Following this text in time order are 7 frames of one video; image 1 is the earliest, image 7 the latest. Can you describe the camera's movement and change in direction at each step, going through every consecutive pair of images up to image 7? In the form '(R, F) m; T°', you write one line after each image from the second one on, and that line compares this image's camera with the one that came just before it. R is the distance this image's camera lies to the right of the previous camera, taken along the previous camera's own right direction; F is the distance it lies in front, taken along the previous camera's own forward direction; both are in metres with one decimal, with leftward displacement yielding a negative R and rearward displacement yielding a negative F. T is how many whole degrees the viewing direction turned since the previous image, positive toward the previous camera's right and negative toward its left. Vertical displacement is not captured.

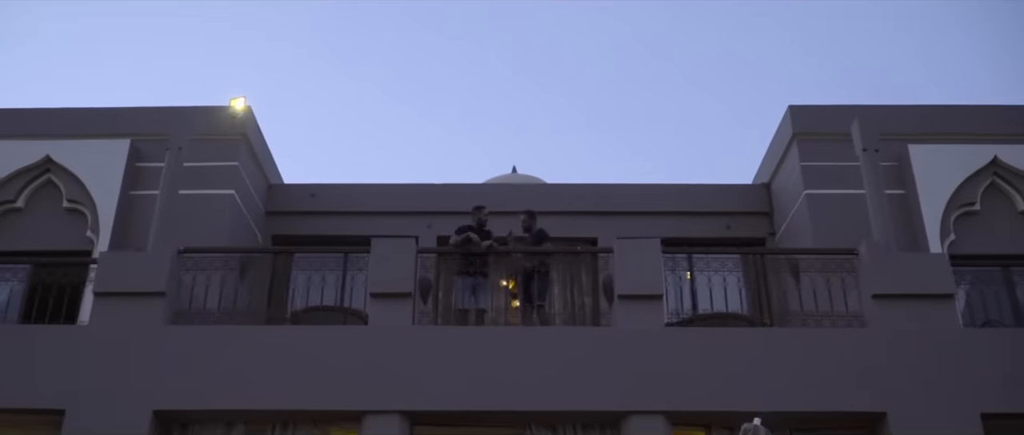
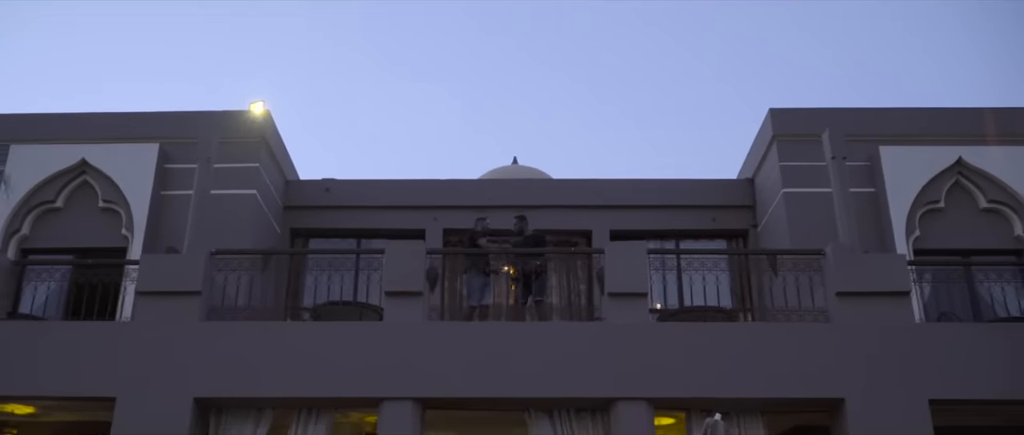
(0.0, -0.8) m; 0°
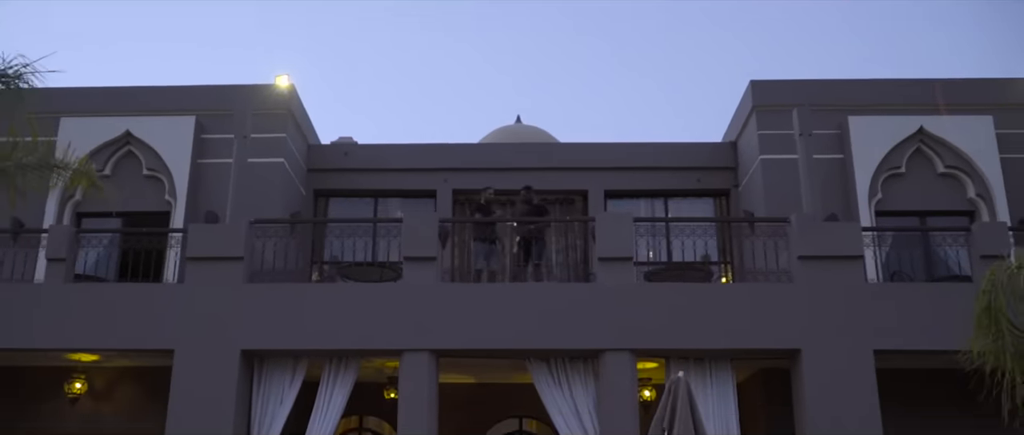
(+0.1, -1.2) m; 0°
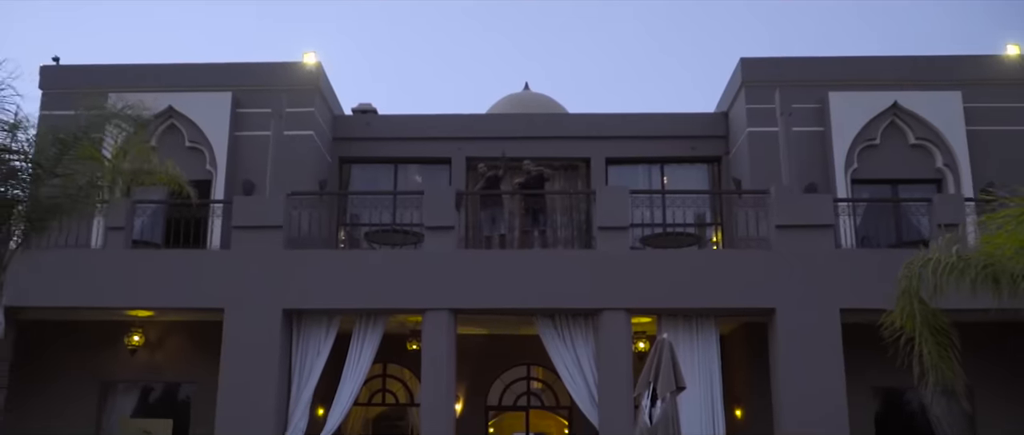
(0.0, -1.2) m; 0°
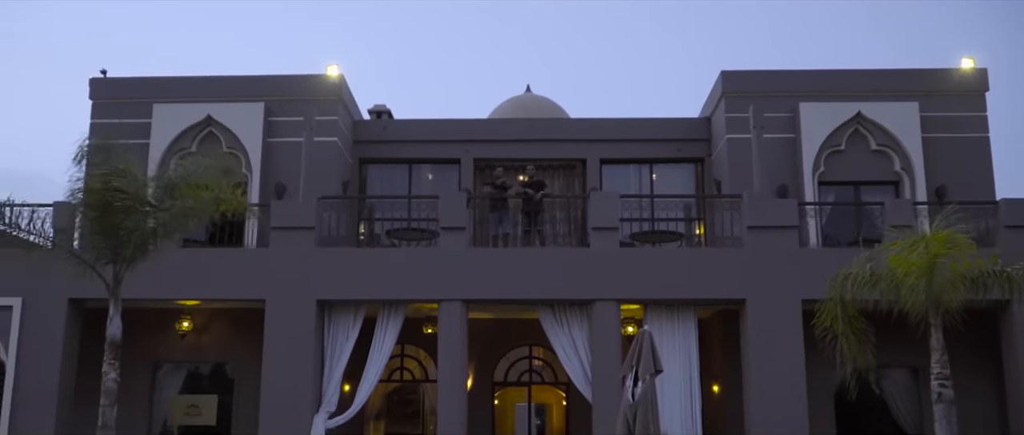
(0.0, -1.5) m; 0°
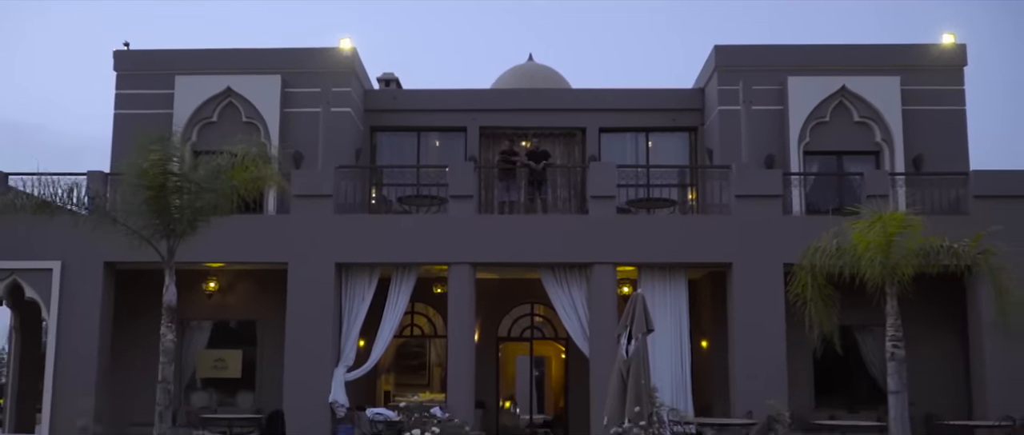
(-0.1, -0.9) m; 0°
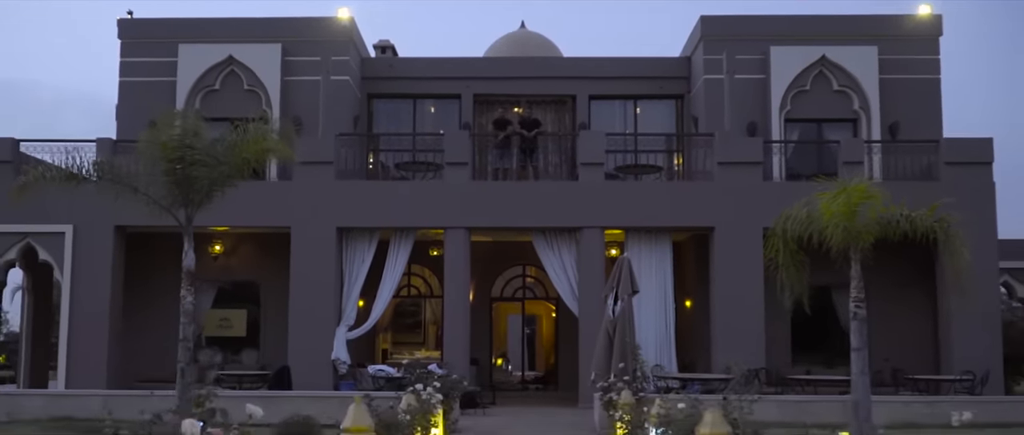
(0.0, -0.6) m; +1°
